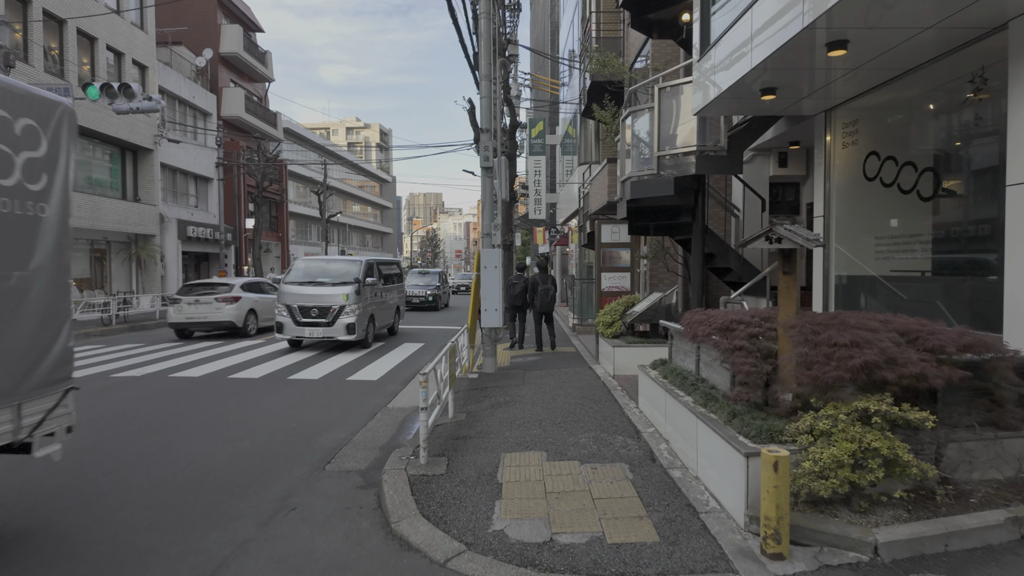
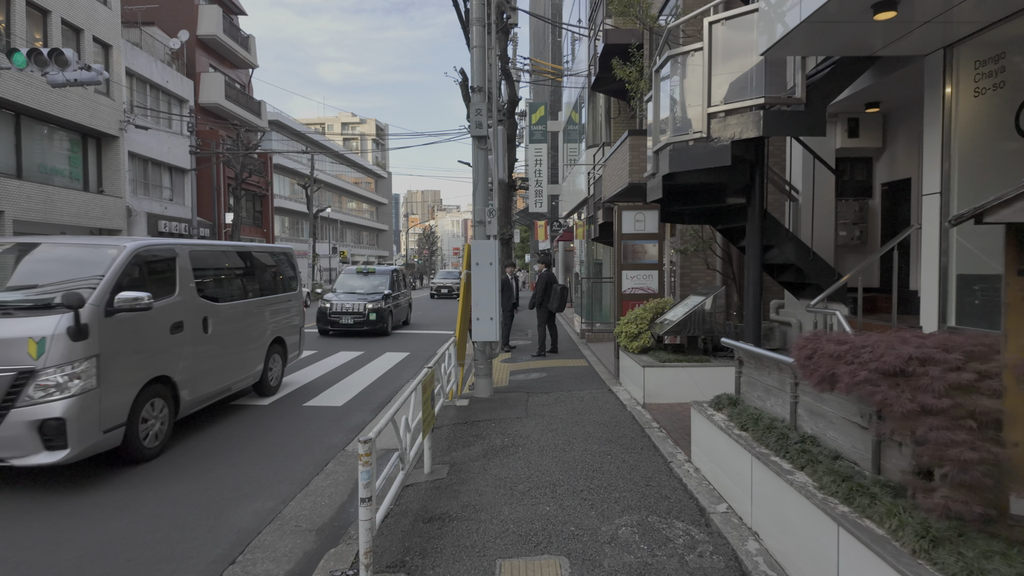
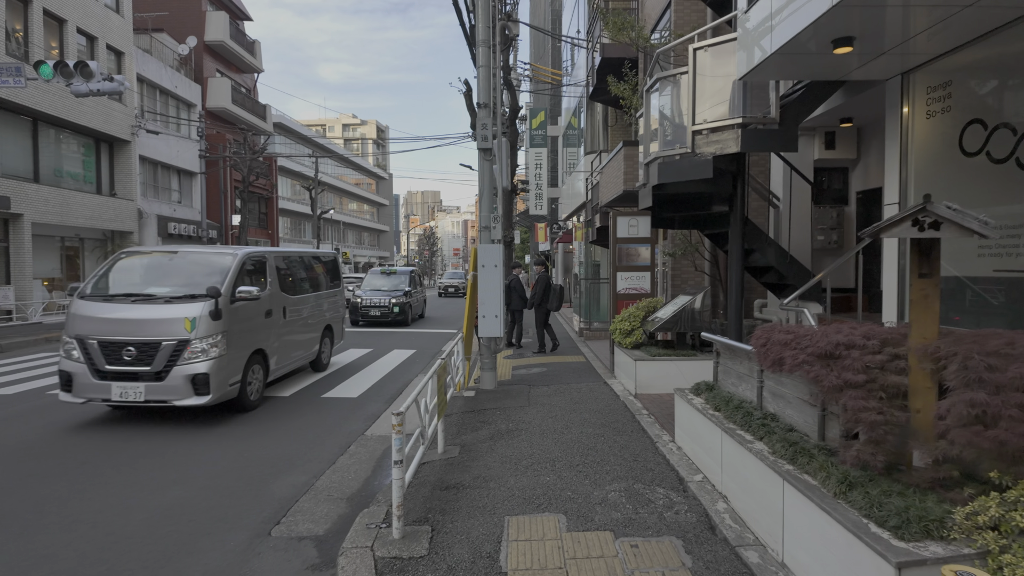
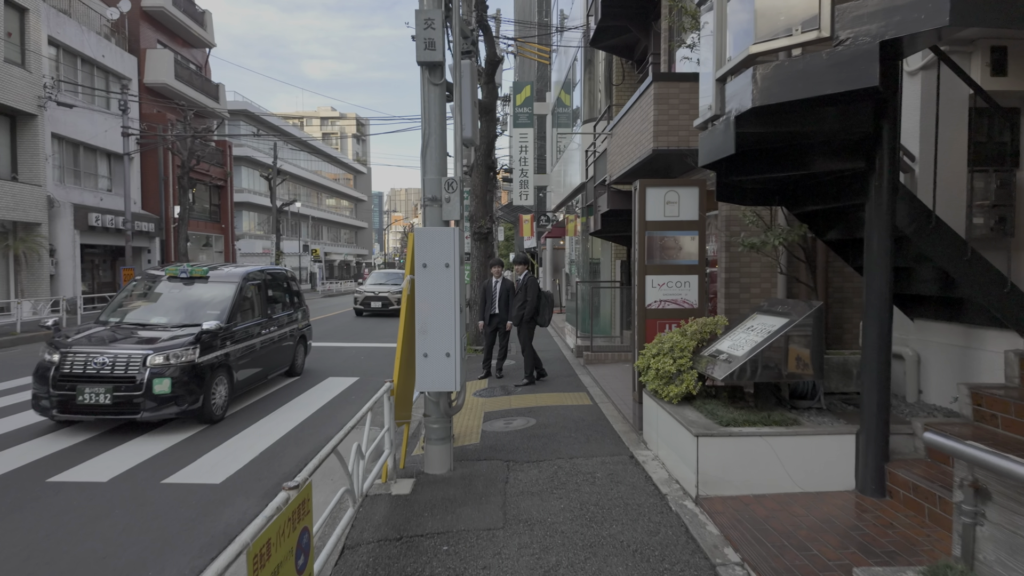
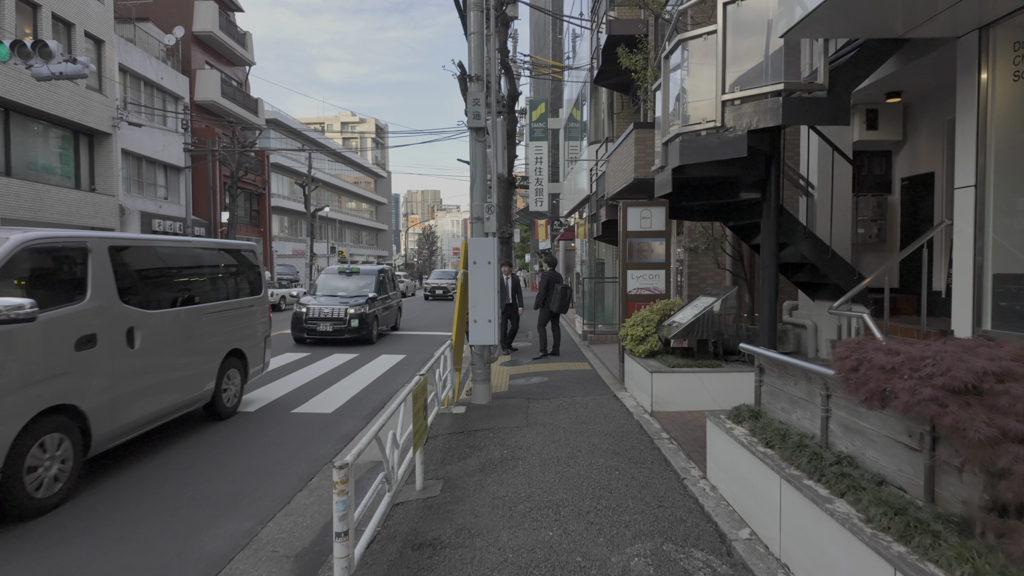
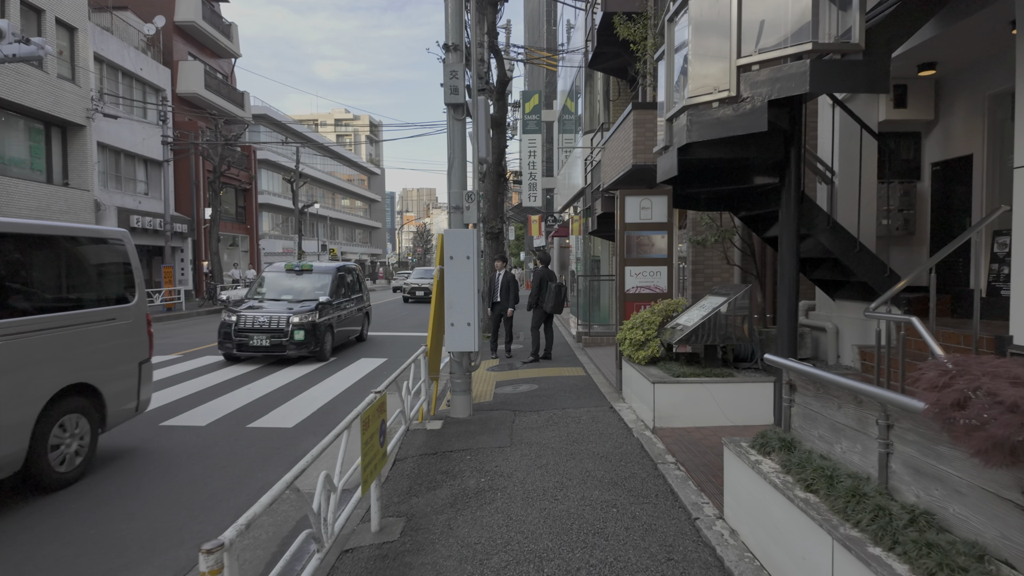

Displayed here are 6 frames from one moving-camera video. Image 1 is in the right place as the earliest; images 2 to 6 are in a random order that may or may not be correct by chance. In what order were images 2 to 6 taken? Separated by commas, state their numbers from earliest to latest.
3, 2, 5, 6, 4
